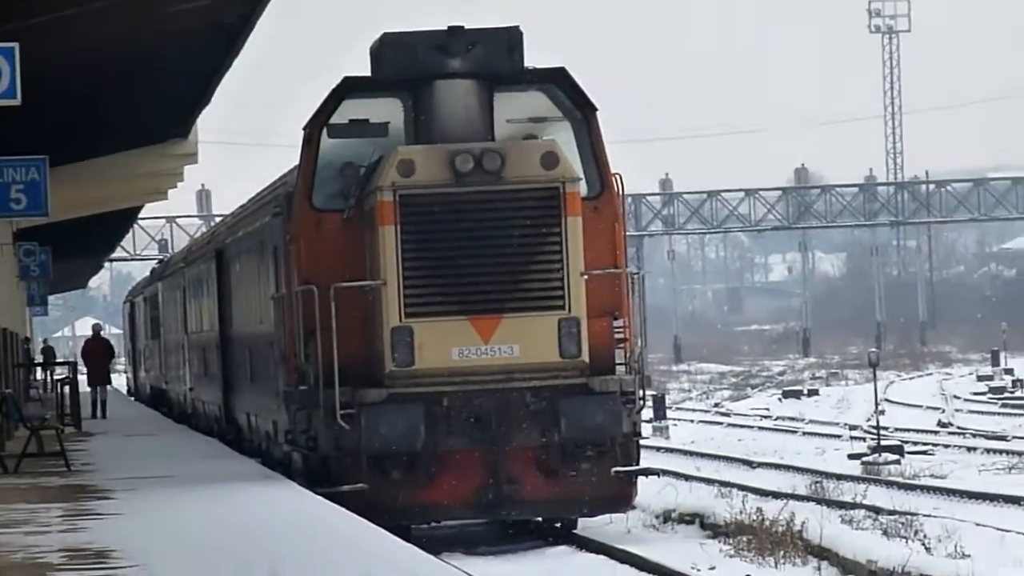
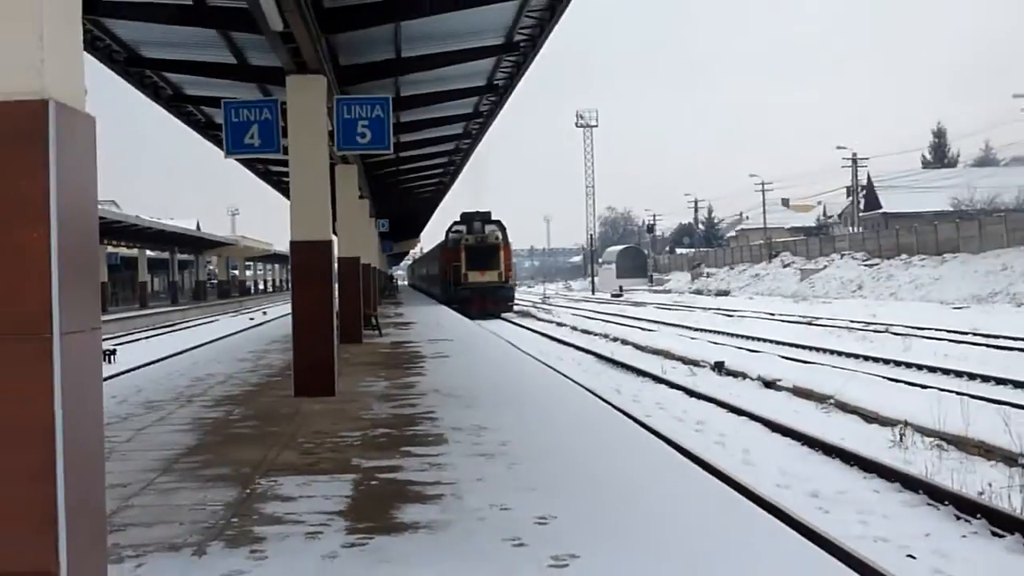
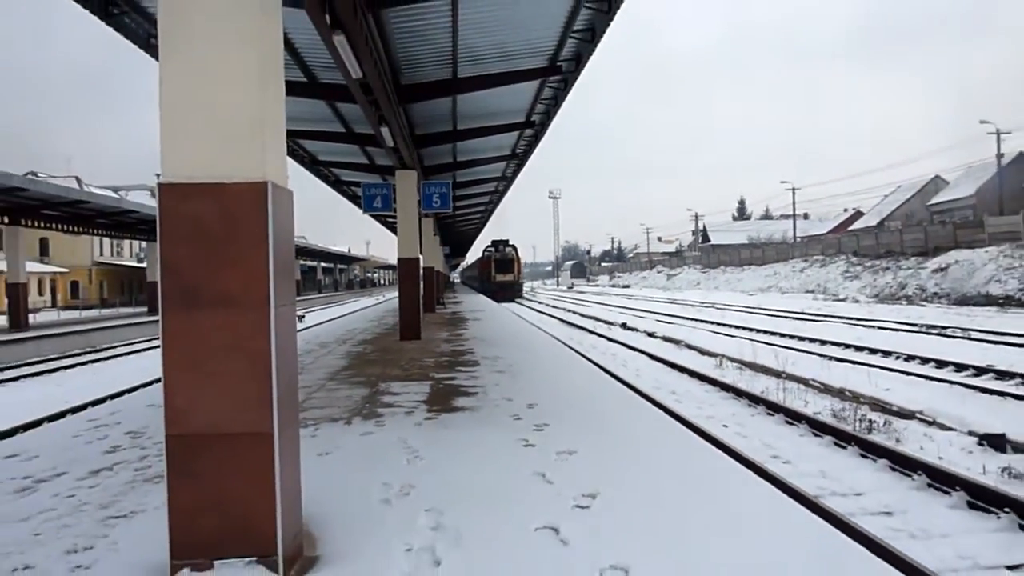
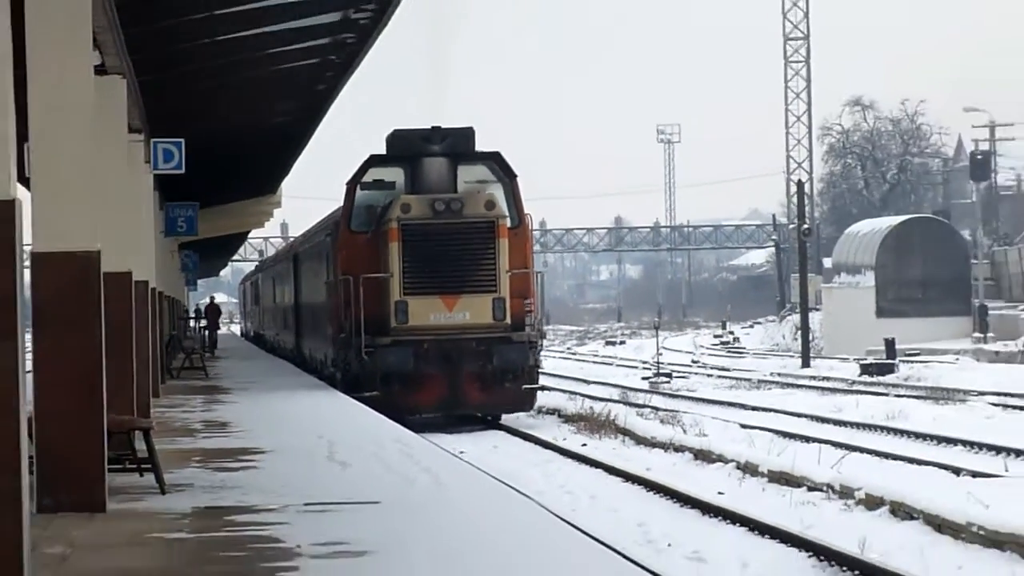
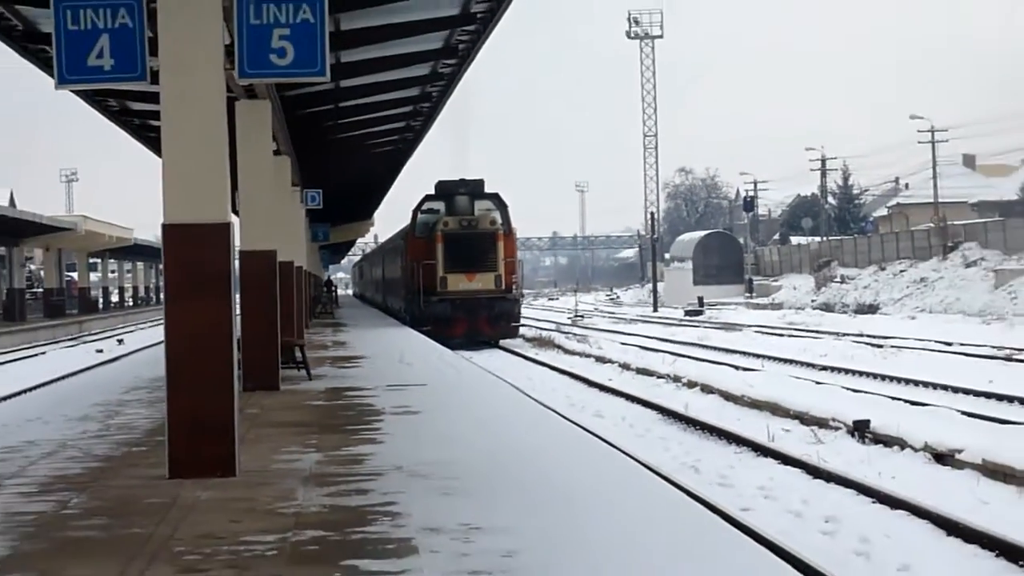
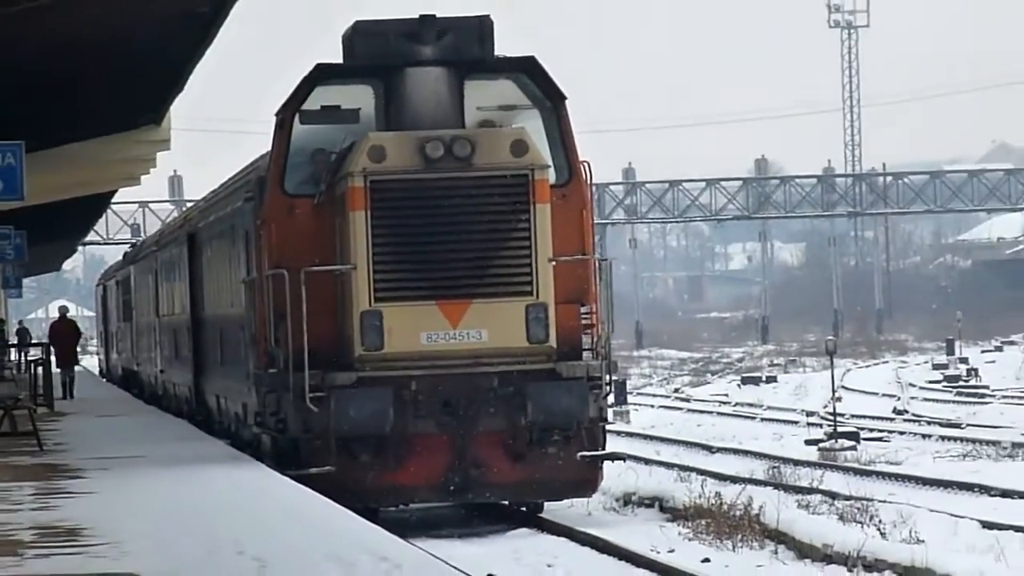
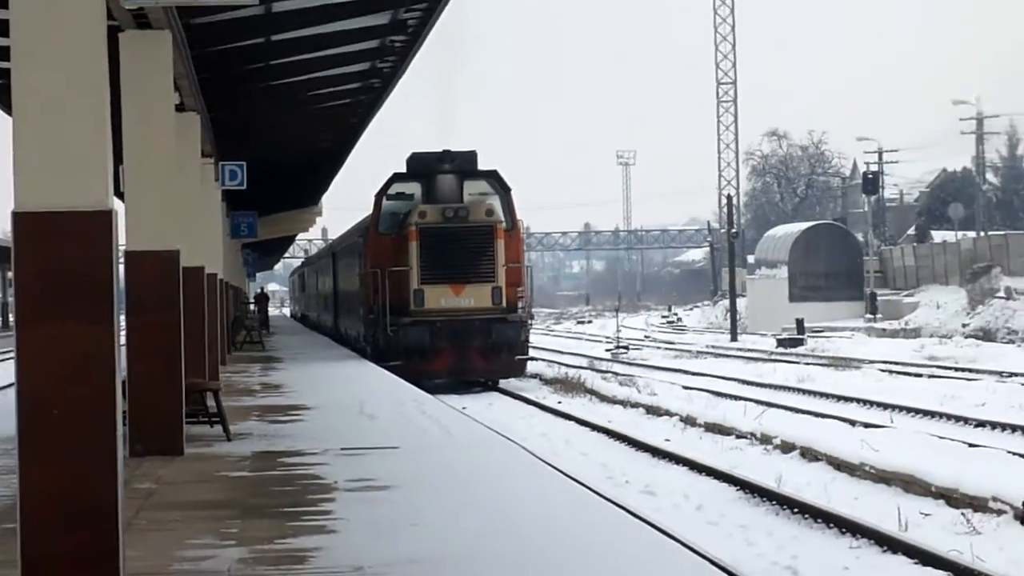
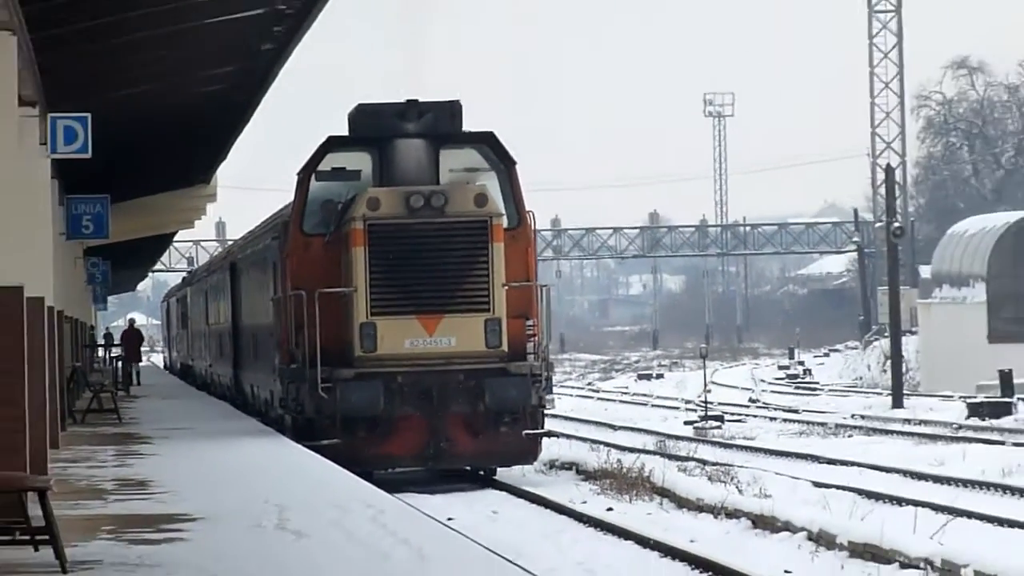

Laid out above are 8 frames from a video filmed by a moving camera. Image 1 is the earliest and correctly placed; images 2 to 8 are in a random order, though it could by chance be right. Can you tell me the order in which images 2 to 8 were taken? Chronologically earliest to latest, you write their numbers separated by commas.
6, 8, 4, 7, 5, 2, 3
